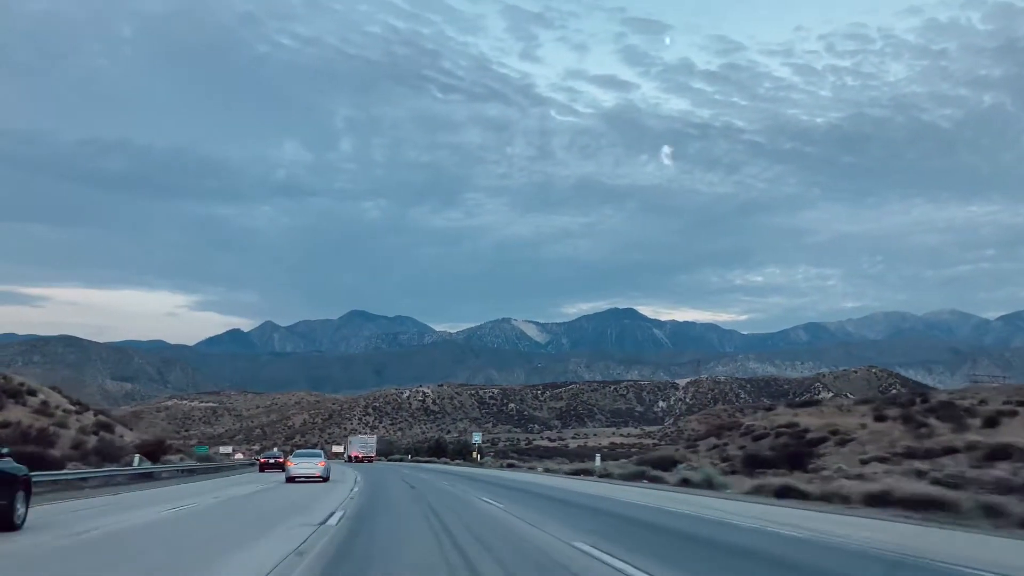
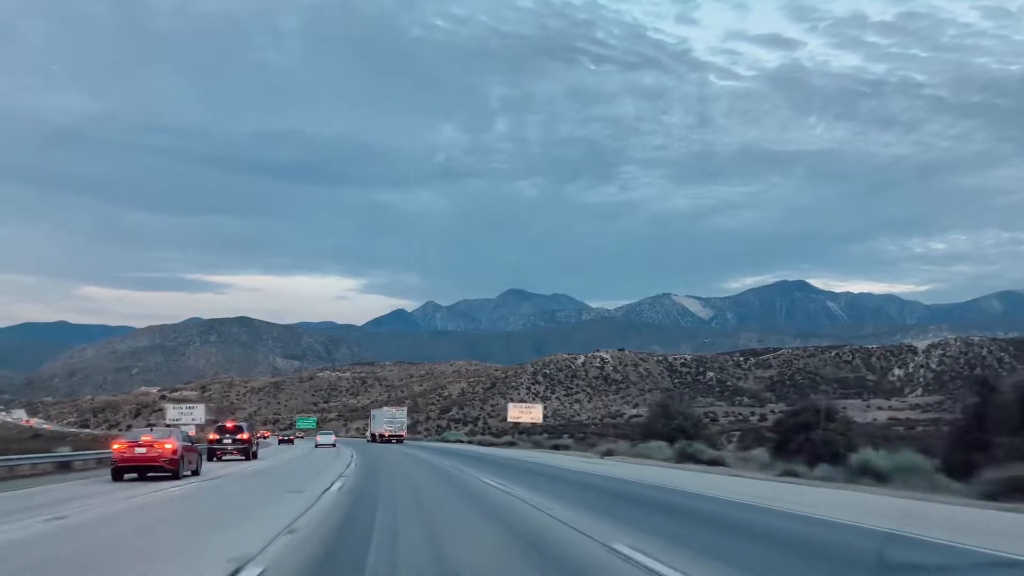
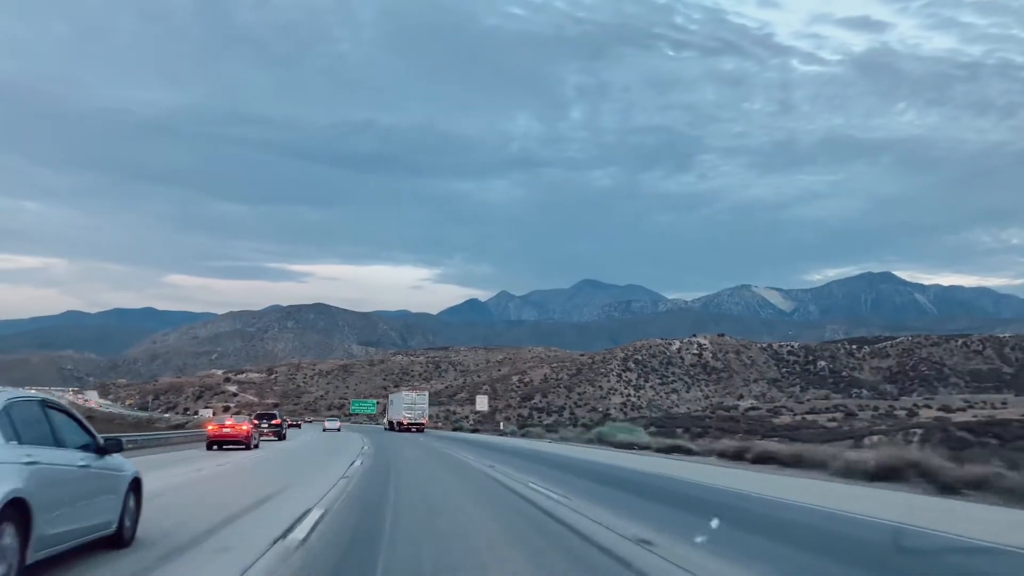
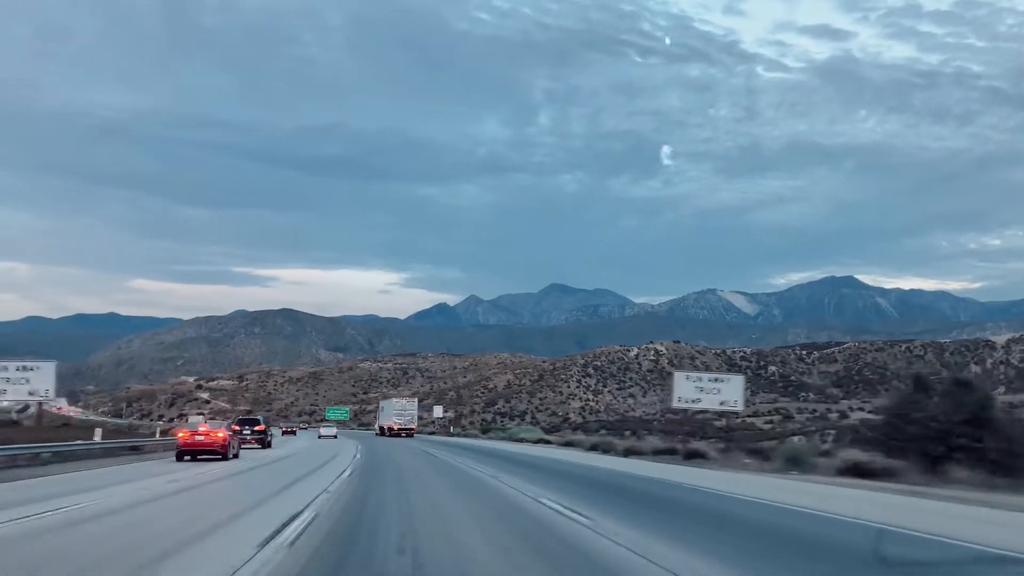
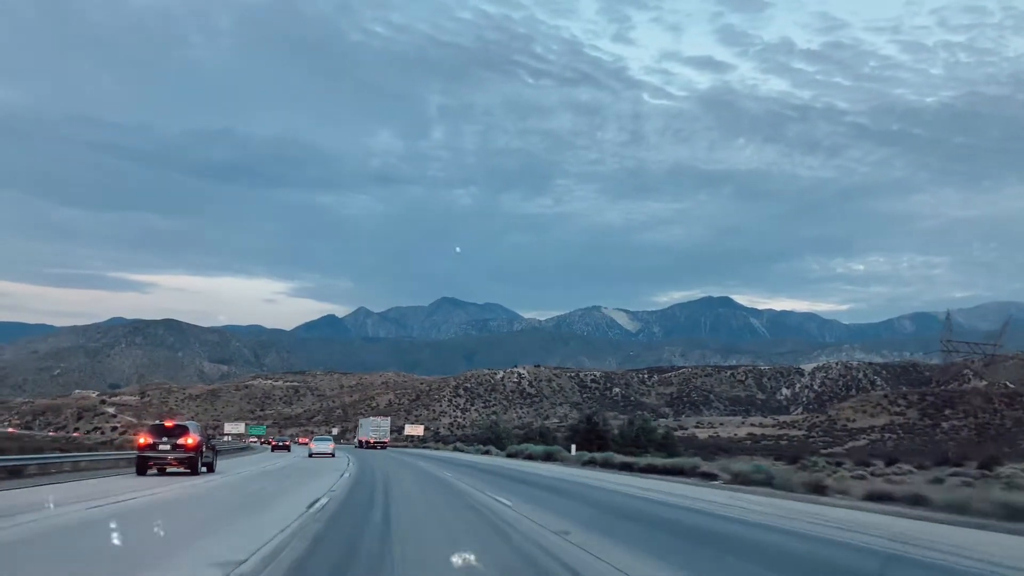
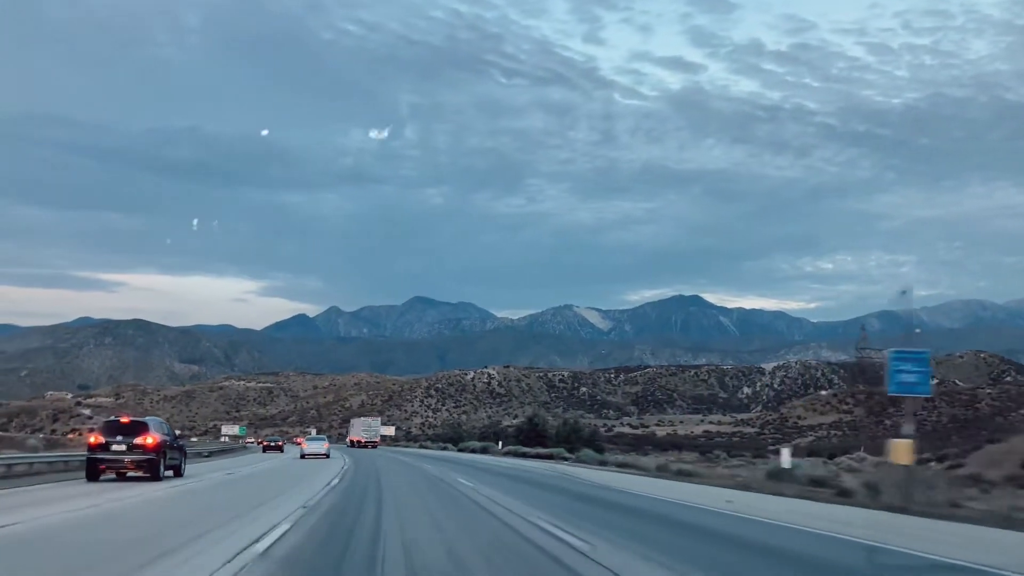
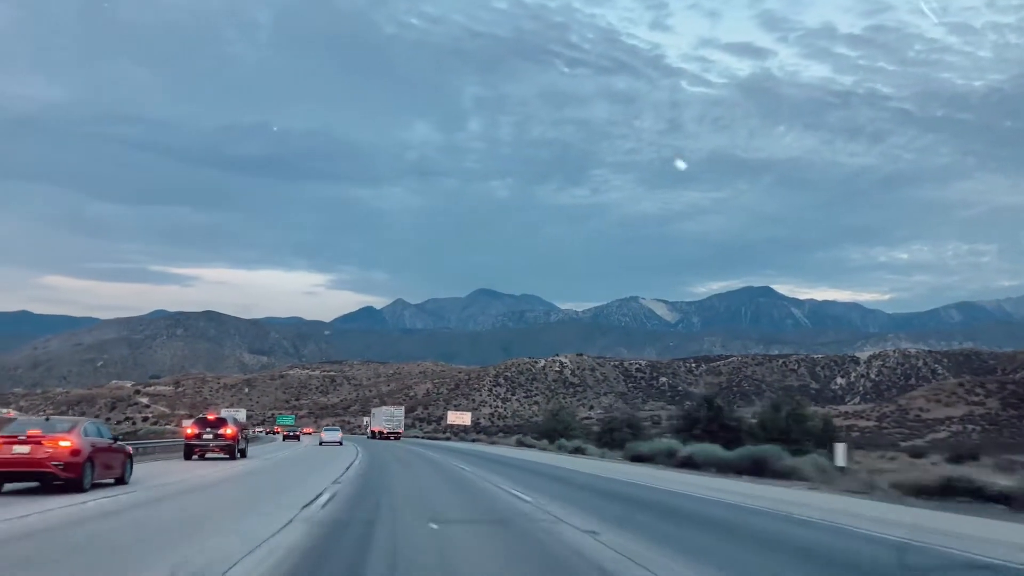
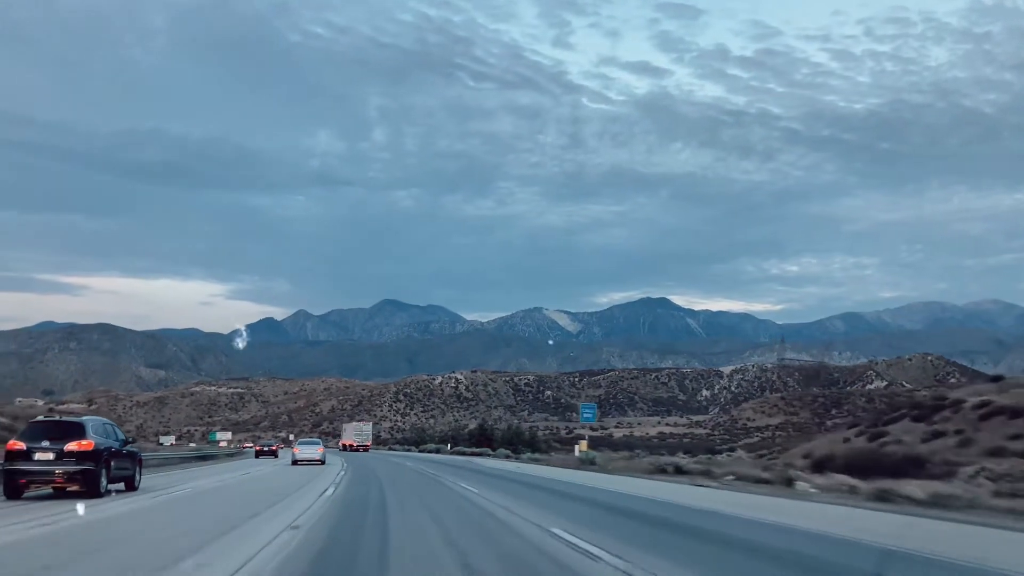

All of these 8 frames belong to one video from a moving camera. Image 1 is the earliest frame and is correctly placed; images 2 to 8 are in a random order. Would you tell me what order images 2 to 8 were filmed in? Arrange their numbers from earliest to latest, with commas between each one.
8, 6, 5, 7, 2, 4, 3
